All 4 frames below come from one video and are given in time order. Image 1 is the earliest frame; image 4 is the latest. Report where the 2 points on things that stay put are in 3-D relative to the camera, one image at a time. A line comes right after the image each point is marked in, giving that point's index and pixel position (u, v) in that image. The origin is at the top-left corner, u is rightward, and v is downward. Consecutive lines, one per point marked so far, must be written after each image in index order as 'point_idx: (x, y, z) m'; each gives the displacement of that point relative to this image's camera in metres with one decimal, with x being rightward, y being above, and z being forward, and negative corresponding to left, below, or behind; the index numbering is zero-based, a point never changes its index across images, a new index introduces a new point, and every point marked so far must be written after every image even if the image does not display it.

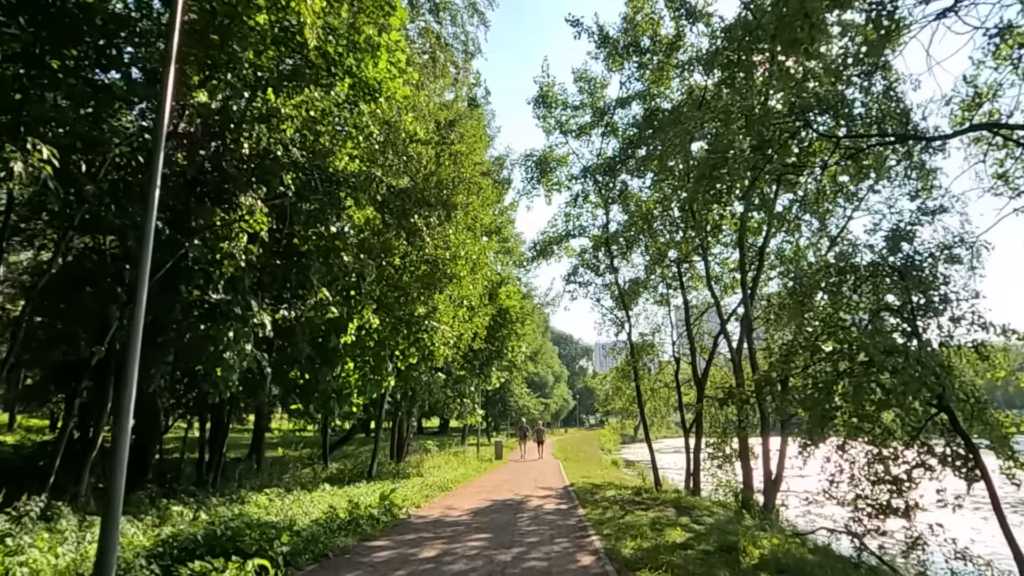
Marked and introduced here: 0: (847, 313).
0: (+5.1, -0.5, +11.1) m
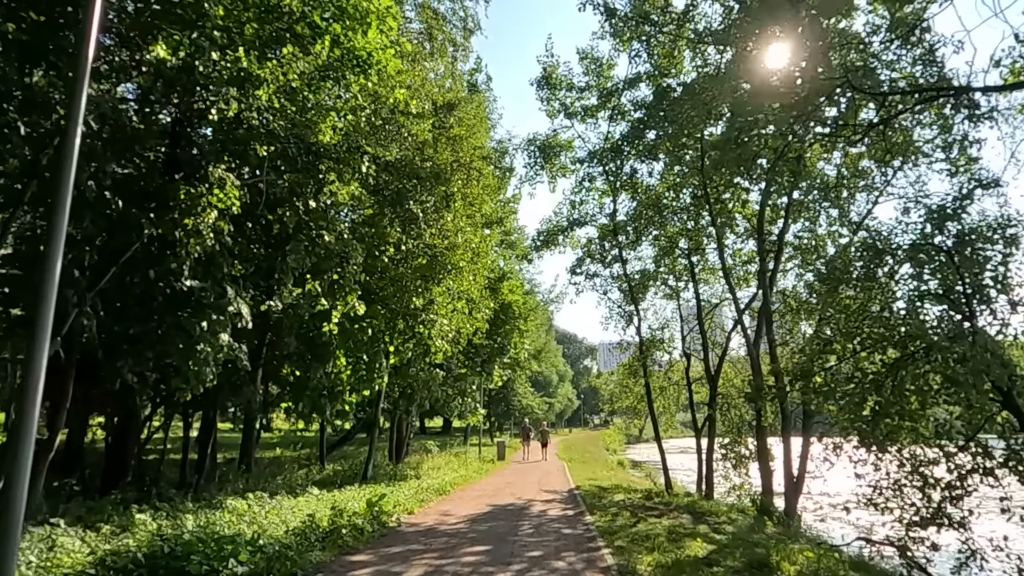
0: (+5.1, -0.2, +9.9) m
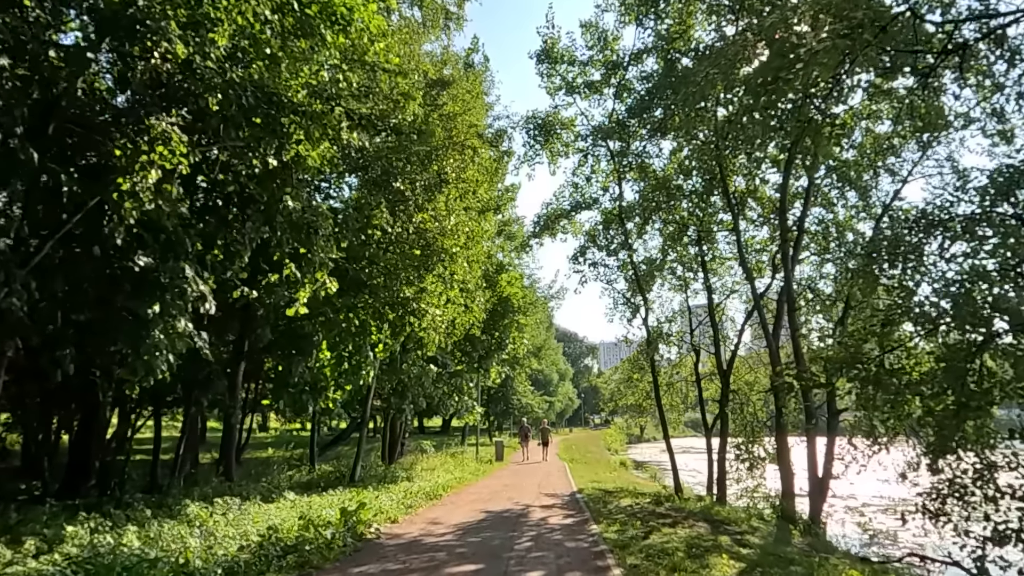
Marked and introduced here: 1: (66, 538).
0: (+5.0, +0.1, +8.5) m
1: (-5.3, -3.0, +8.4) m
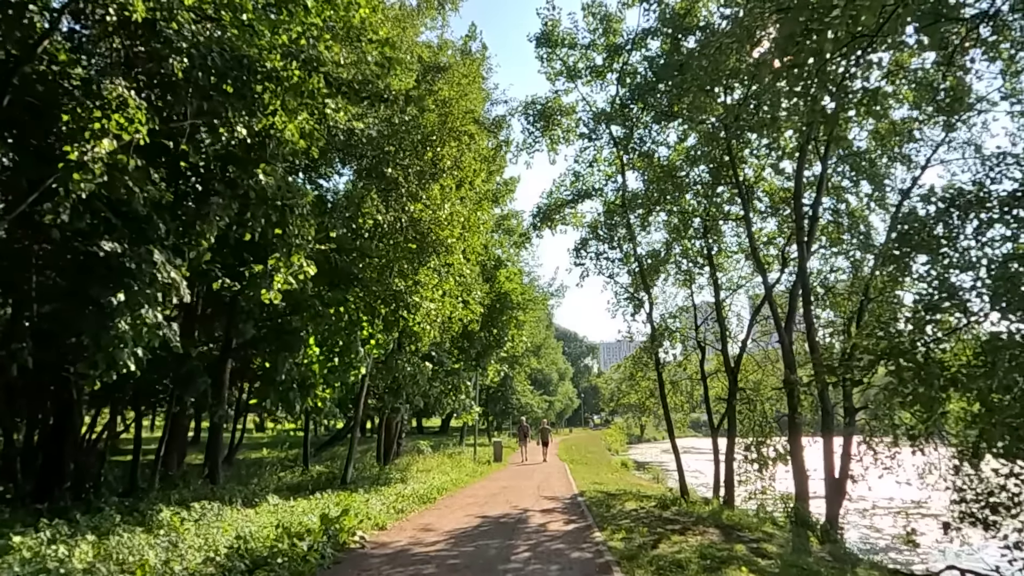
0: (+5.0, +0.2, +7.7) m
1: (-5.4, -2.8, +7.6) m
